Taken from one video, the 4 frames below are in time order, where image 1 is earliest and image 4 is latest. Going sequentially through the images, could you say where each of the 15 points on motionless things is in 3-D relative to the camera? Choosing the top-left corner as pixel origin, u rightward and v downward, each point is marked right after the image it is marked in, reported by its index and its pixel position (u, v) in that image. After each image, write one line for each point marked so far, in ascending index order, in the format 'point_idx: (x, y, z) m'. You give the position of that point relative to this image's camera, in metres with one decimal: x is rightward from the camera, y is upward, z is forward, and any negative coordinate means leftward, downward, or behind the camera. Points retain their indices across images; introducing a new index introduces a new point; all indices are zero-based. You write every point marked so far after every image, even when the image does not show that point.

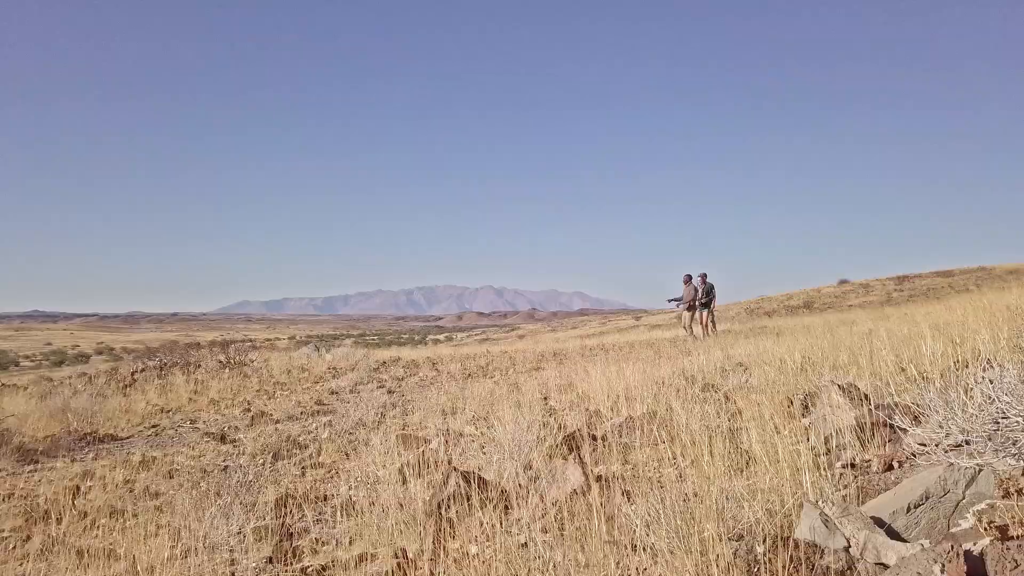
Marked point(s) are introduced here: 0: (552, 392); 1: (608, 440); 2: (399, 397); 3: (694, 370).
0: (+0.6, -1.7, +8.1) m
1: (+0.8, -1.2, +4.2) m
2: (-2.1, -2.1, +10.0) m
3: (+2.4, -1.2, +7.2) m
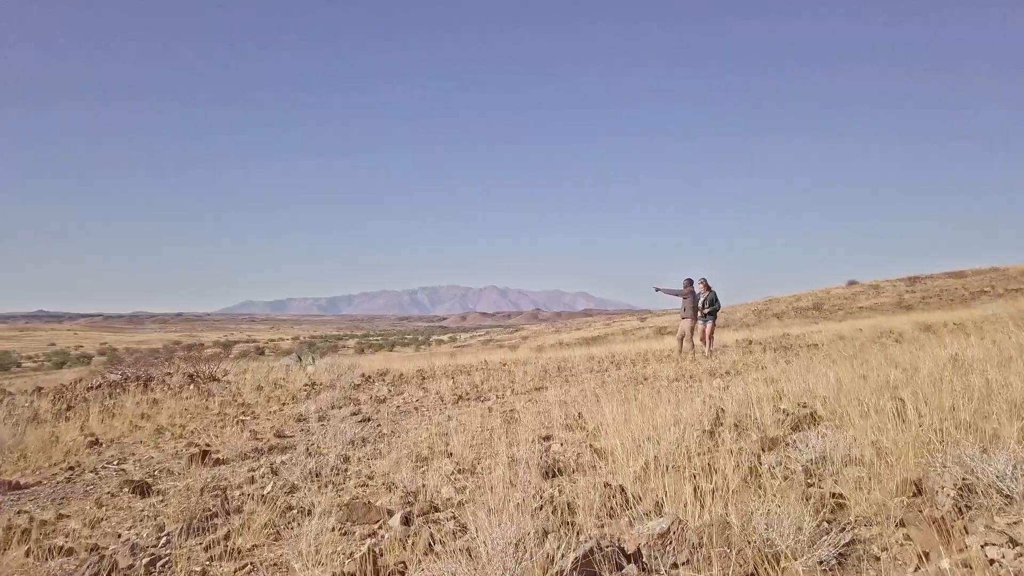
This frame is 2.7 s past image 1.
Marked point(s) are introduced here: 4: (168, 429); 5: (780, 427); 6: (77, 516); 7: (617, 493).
0: (+0.5, -1.8, +6.5) m
1: (+0.7, -1.4, +2.6) m
2: (-2.2, -2.2, +8.4) m
3: (+2.3, -1.3, +5.6) m
4: (-6.0, -2.5, +9.3) m
5: (+2.4, -1.3, +4.8) m
6: (-4.6, -2.4, +5.6) m
7: (+0.8, -1.5, +3.8) m
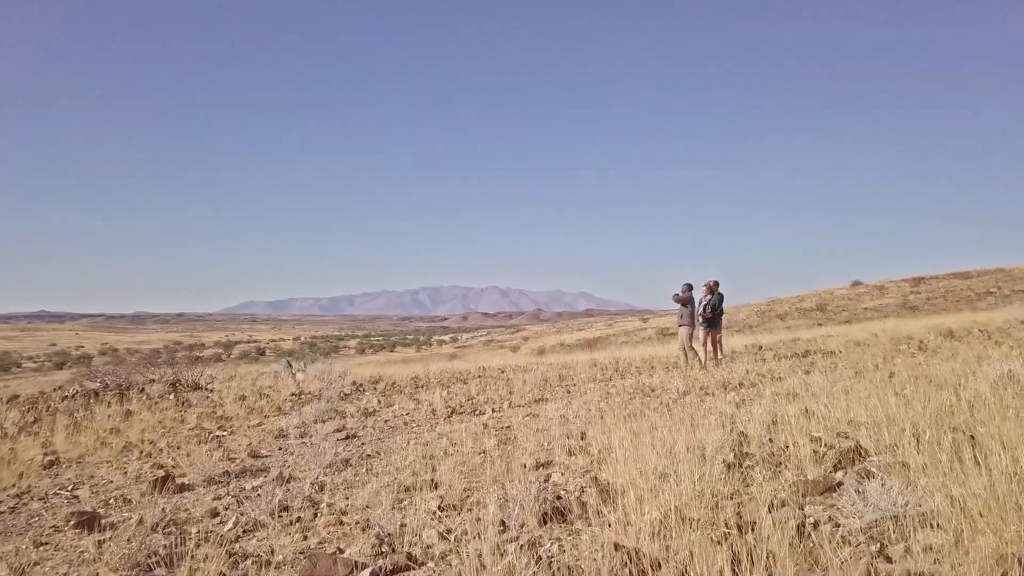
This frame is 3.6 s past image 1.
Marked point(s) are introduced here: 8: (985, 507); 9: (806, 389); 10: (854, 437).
0: (+0.4, -1.9, +5.8) m
1: (+0.6, -1.5, +1.9) m
2: (-2.2, -2.3, +7.7) m
3: (+2.3, -1.4, +4.8) m
4: (-6.1, -2.5, +8.6) m
5: (+2.4, -1.4, +4.1) m
6: (-4.6, -2.5, +4.9) m
7: (+0.7, -1.6, +3.1) m
8: (+2.6, -1.2, +2.9) m
9: (+4.2, -1.4, +7.7) m
10: (+2.9, -1.3, +4.6) m
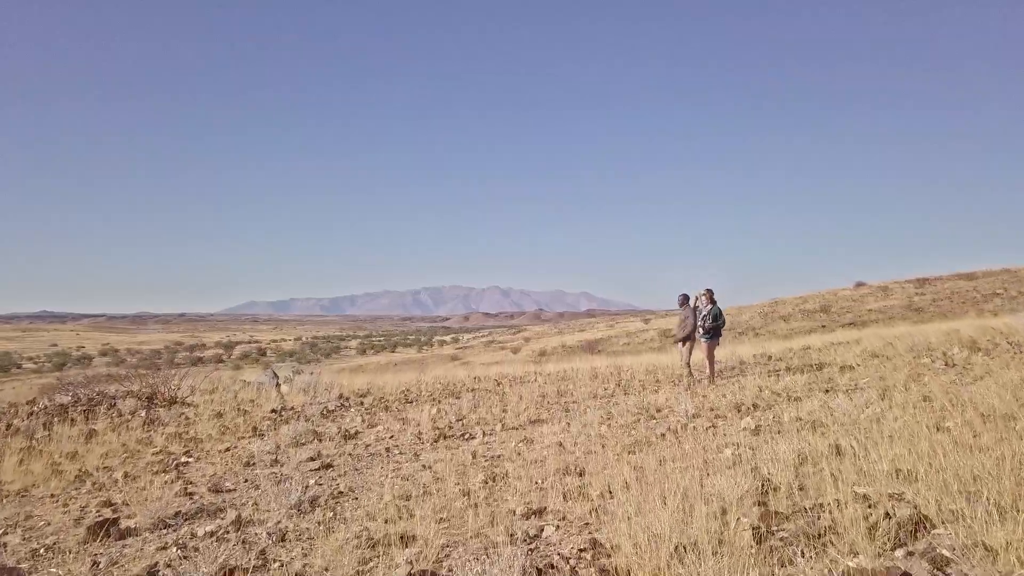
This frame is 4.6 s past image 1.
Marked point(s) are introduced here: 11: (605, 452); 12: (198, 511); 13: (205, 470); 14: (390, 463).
0: (+0.3, -2.1, +4.9) m
1: (+0.5, -1.7, +1.1) m
2: (-2.3, -2.5, +6.9) m
3: (+2.2, -1.6, +4.0) m
4: (-6.2, -2.7, +7.8) m
5: (+2.2, -1.6, +3.3) m
6: (-4.8, -2.7, +4.1) m
7: (+0.6, -1.8, +2.3) m
8: (+2.4, -1.4, +2.1) m
9: (+4.1, -1.6, +6.9) m
10: (+2.8, -1.5, +3.8) m
11: (+1.2, -2.0, +6.7) m
12: (-3.7, -2.6, +6.3) m
13: (-4.5, -2.7, +7.9) m
14: (-1.7, -2.4, +7.4) m
